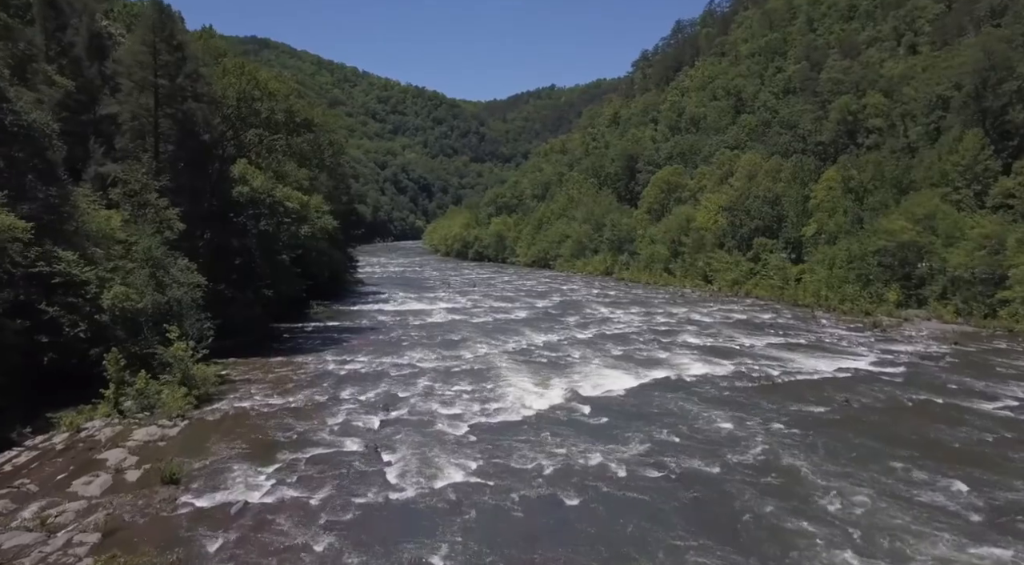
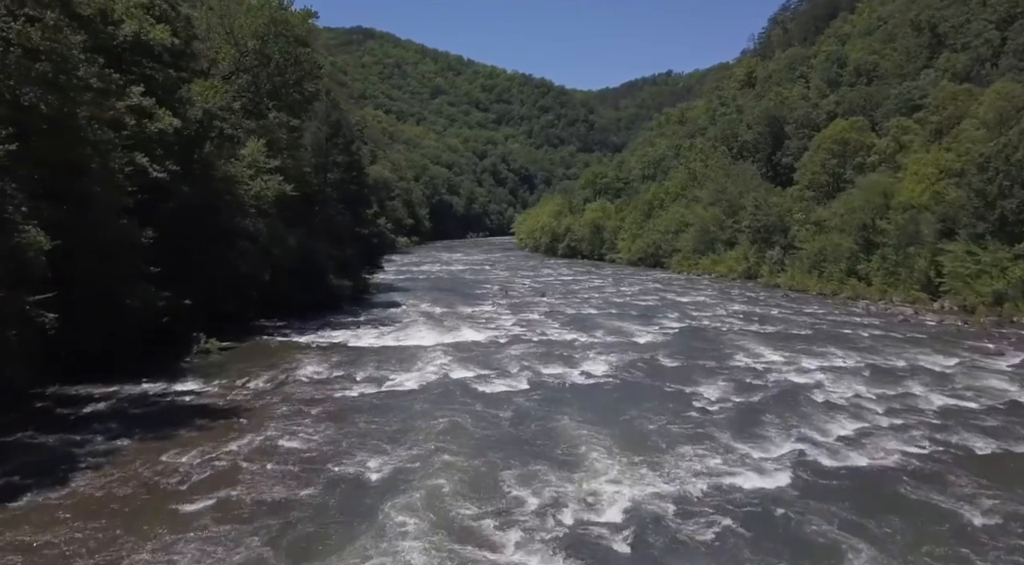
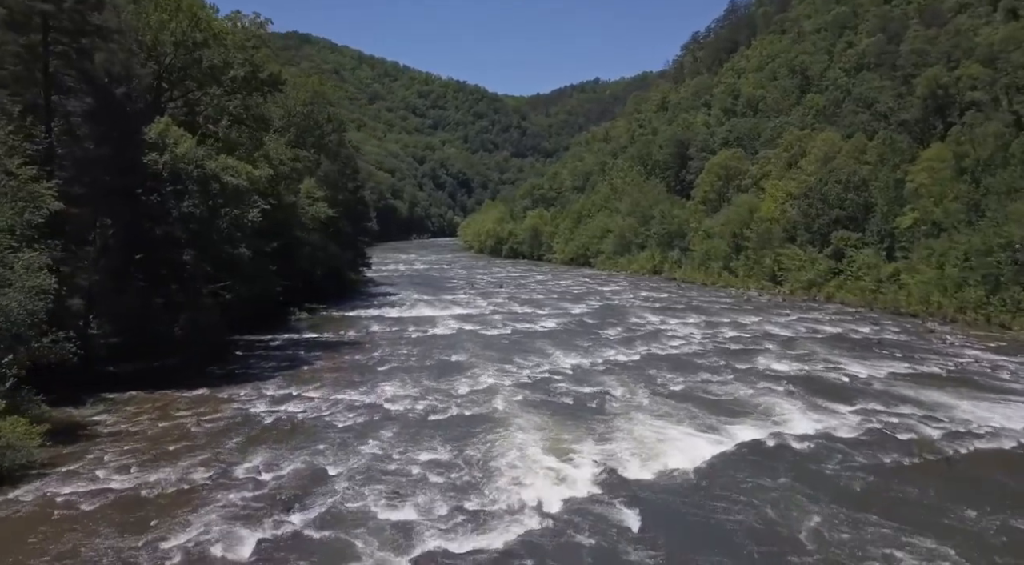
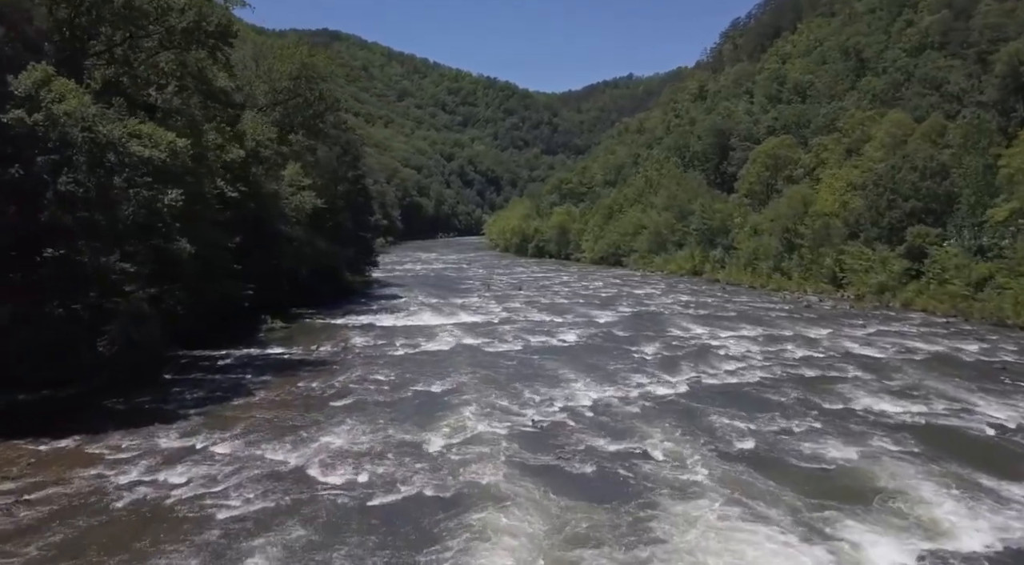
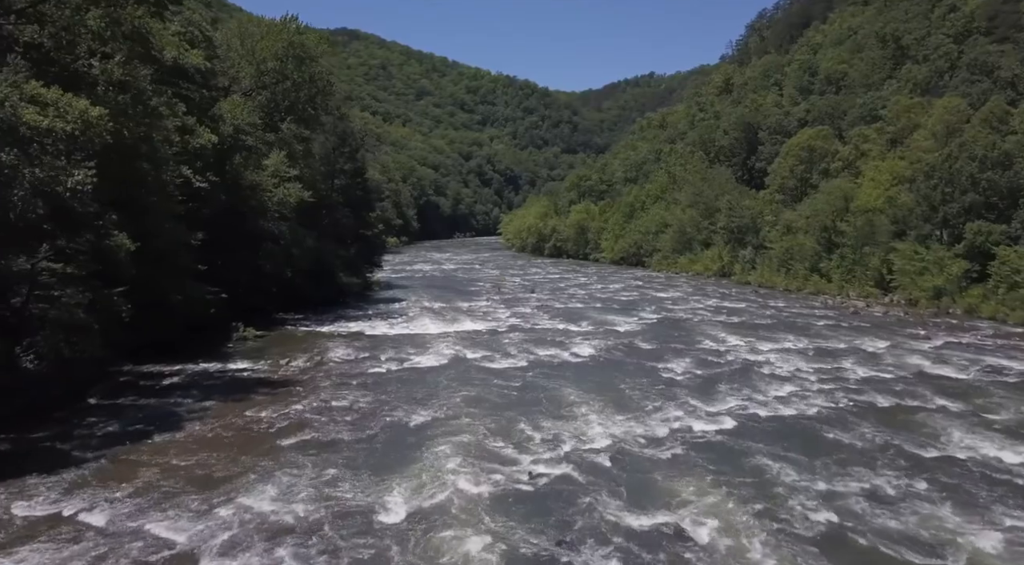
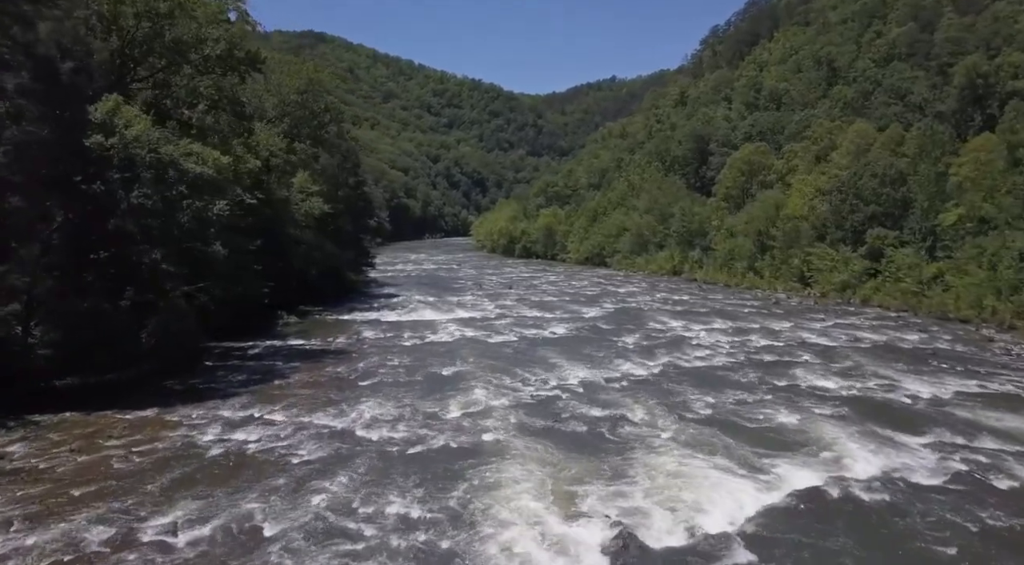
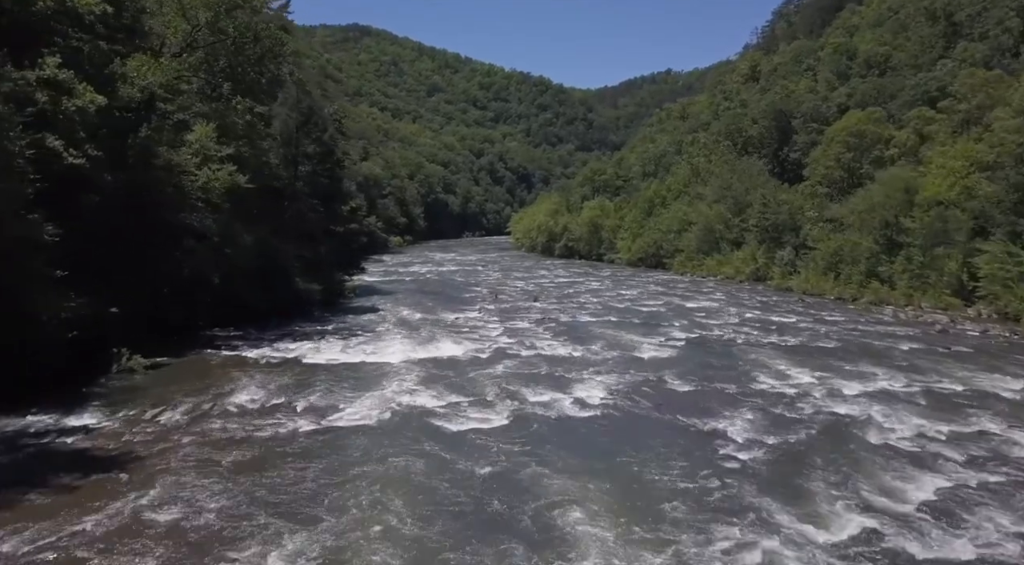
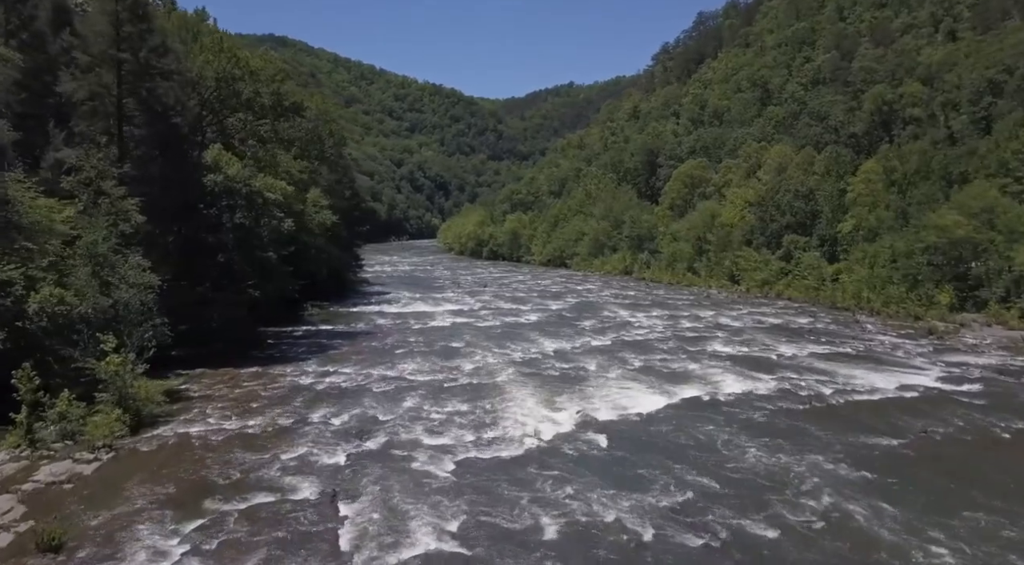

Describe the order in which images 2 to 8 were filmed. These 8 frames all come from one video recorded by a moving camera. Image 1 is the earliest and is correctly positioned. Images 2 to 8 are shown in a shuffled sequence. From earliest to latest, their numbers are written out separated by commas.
8, 3, 6, 4, 5, 2, 7
